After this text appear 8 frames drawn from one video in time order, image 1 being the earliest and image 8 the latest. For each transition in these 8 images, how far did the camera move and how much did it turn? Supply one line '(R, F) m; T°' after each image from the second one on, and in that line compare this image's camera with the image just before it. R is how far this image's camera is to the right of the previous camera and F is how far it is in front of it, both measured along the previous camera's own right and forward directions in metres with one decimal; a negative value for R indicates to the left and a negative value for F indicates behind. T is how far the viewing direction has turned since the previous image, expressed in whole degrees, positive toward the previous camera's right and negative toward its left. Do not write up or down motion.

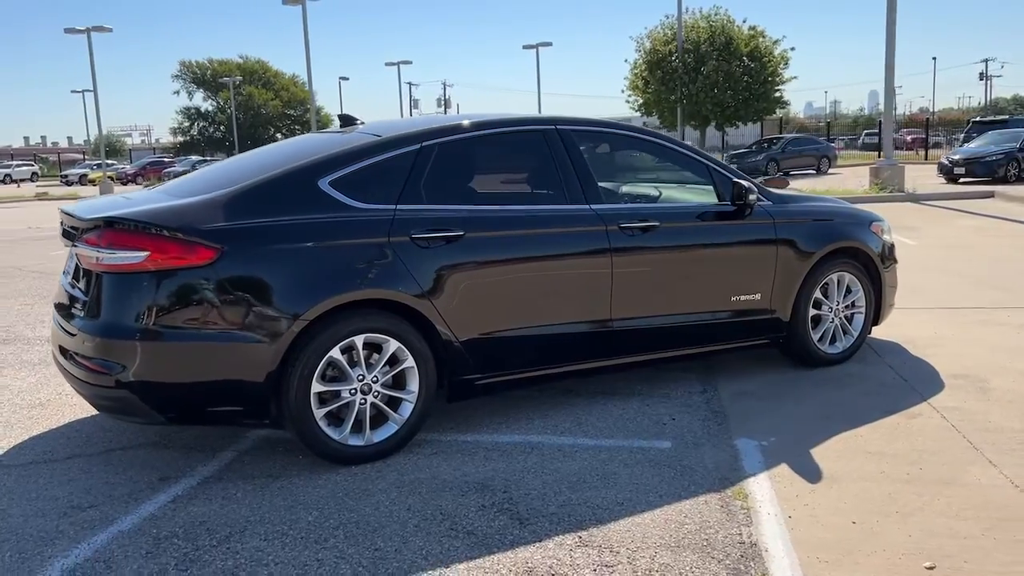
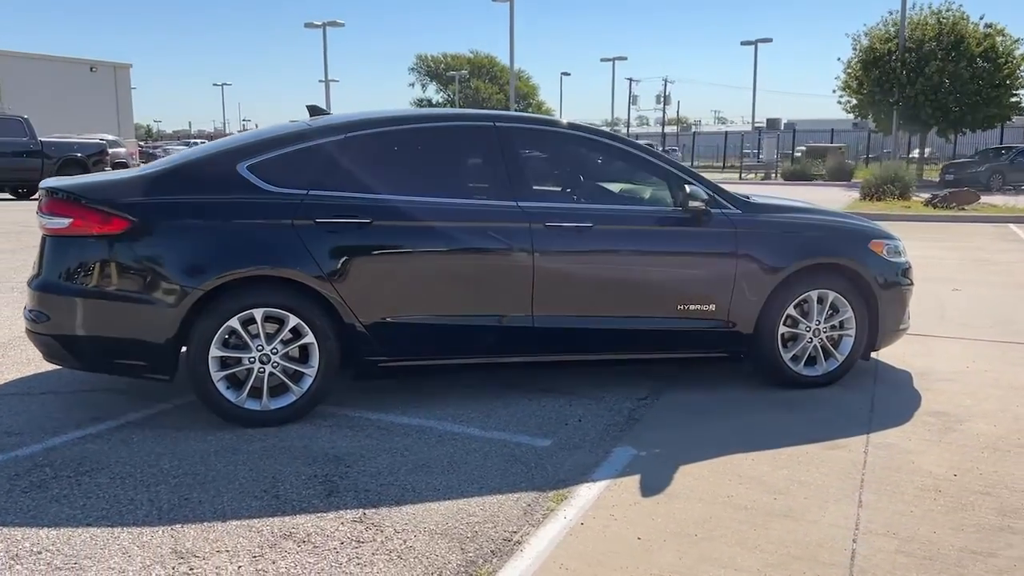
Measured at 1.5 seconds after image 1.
(+1.7, +0.1) m; -14°
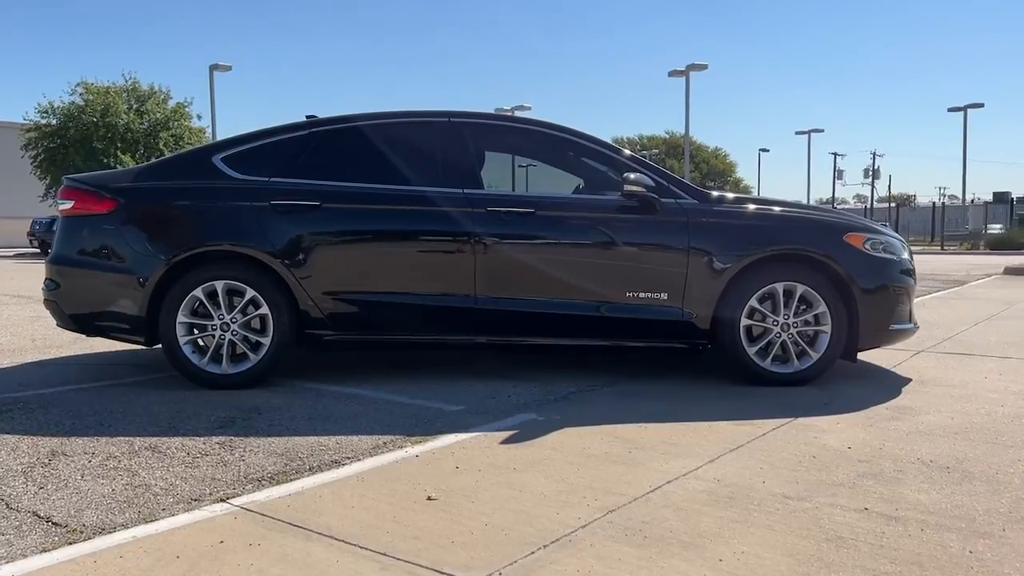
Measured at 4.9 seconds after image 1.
(+1.5, 0.0) m; -13°
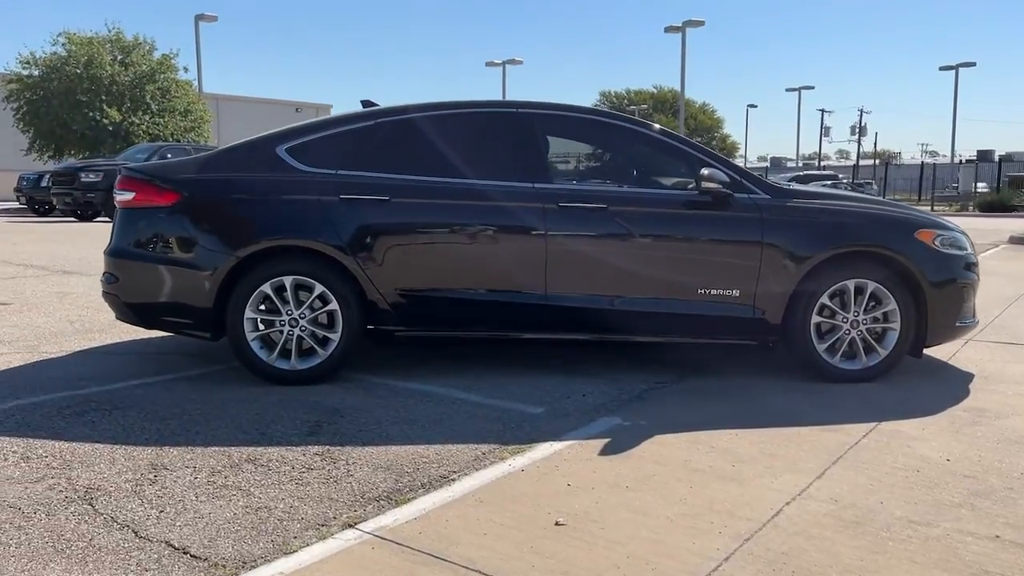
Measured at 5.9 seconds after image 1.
(-0.5, +0.1) m; +1°
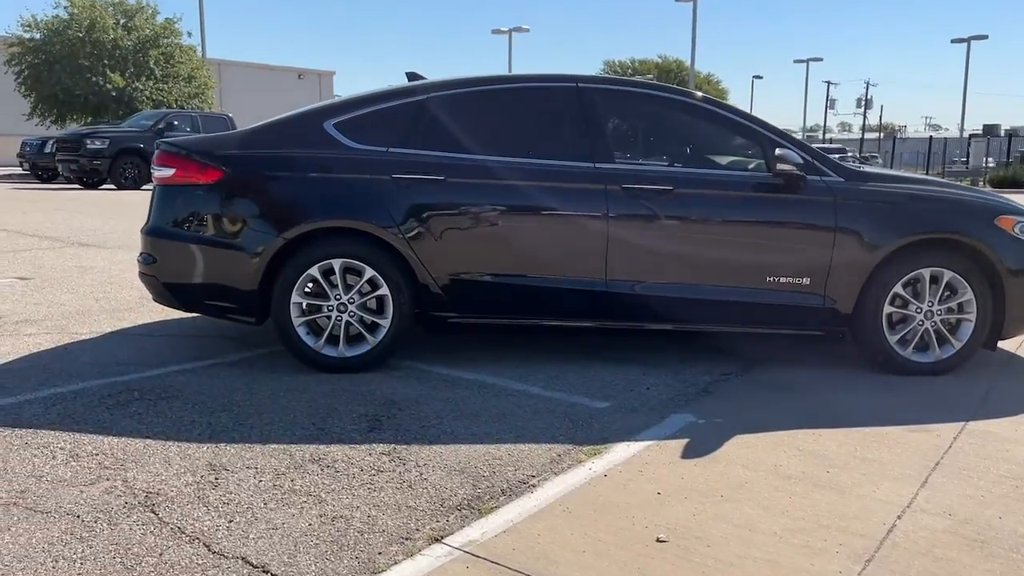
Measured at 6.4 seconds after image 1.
(-0.3, +0.3) m; 0°
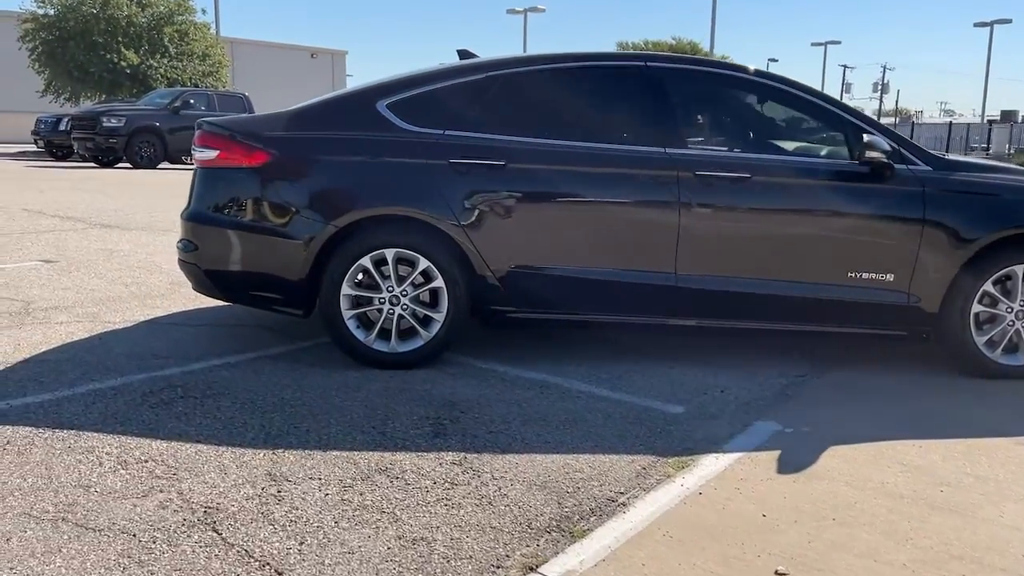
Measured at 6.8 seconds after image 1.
(-0.3, +0.3) m; -1°
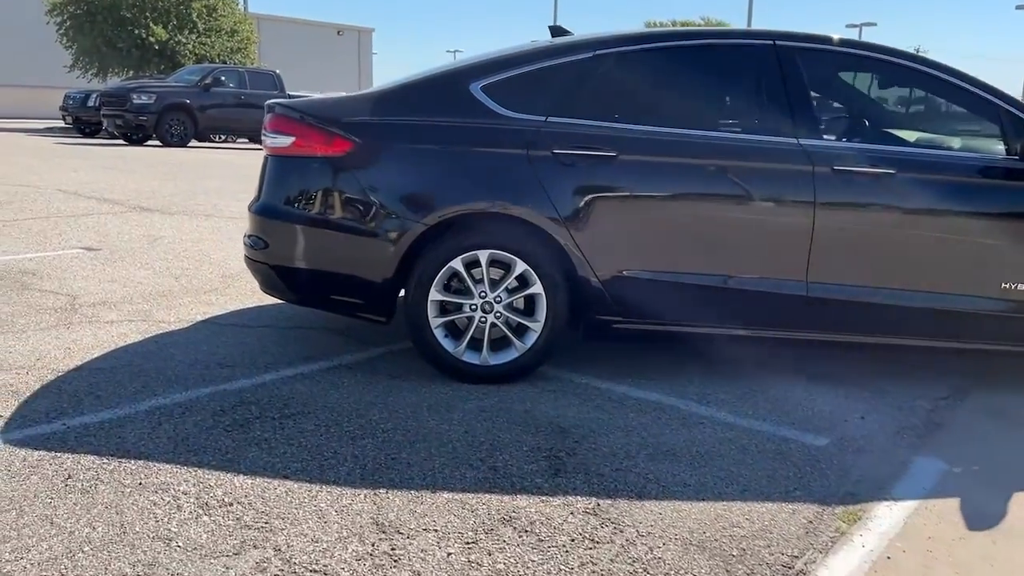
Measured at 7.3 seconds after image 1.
(-0.4, +0.5) m; -1°
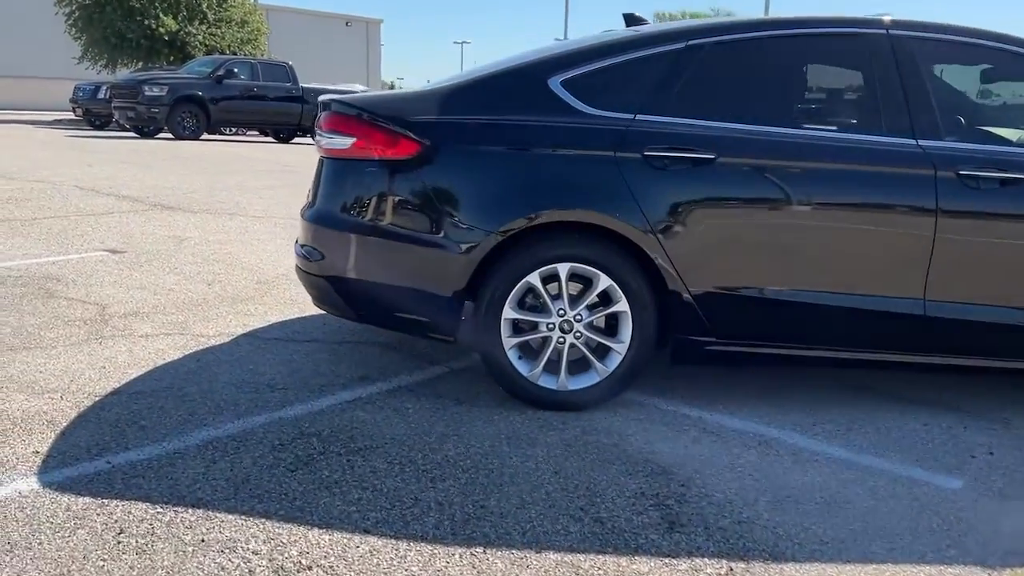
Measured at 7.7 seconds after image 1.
(-0.3, +0.4) m; 0°
